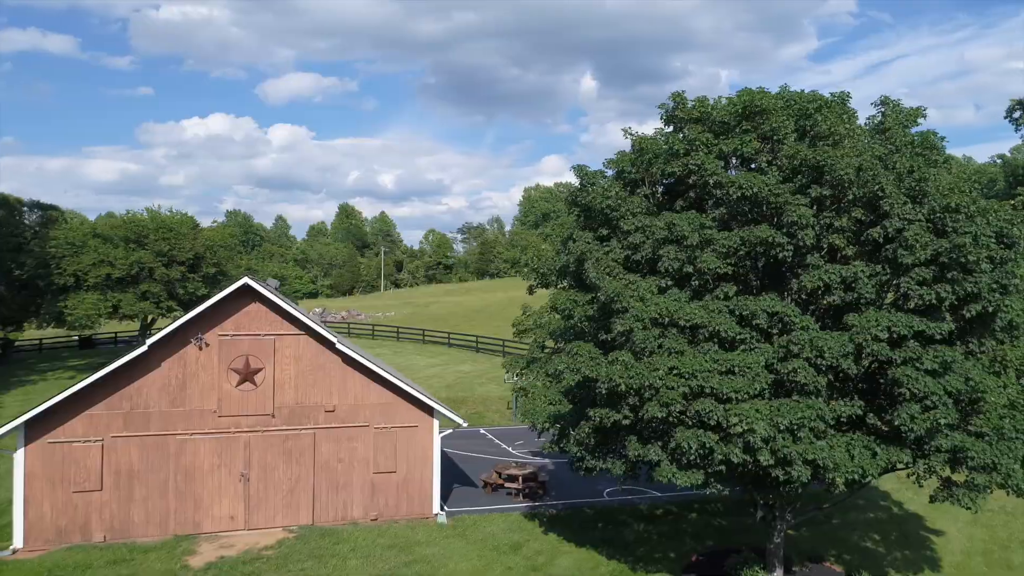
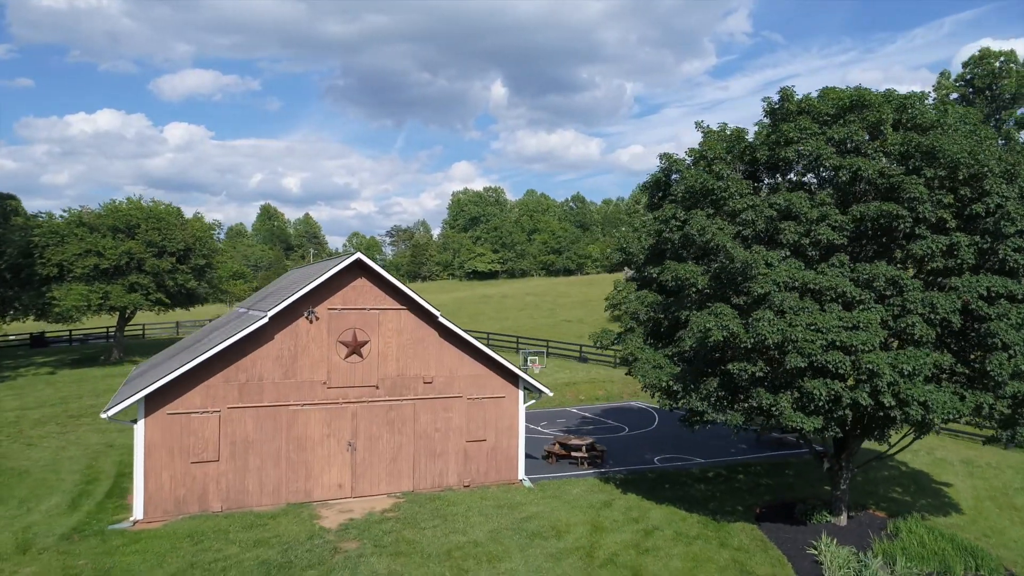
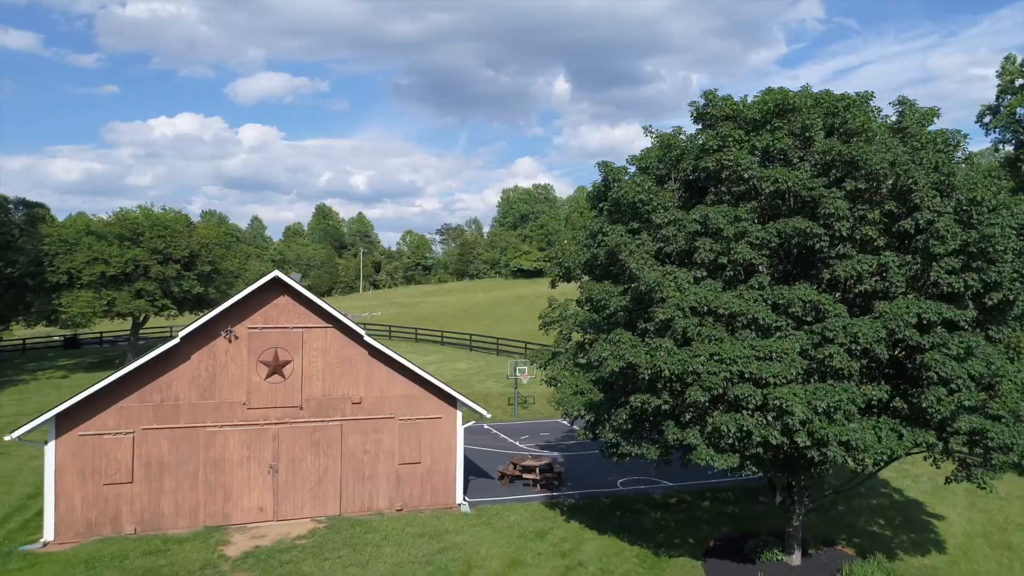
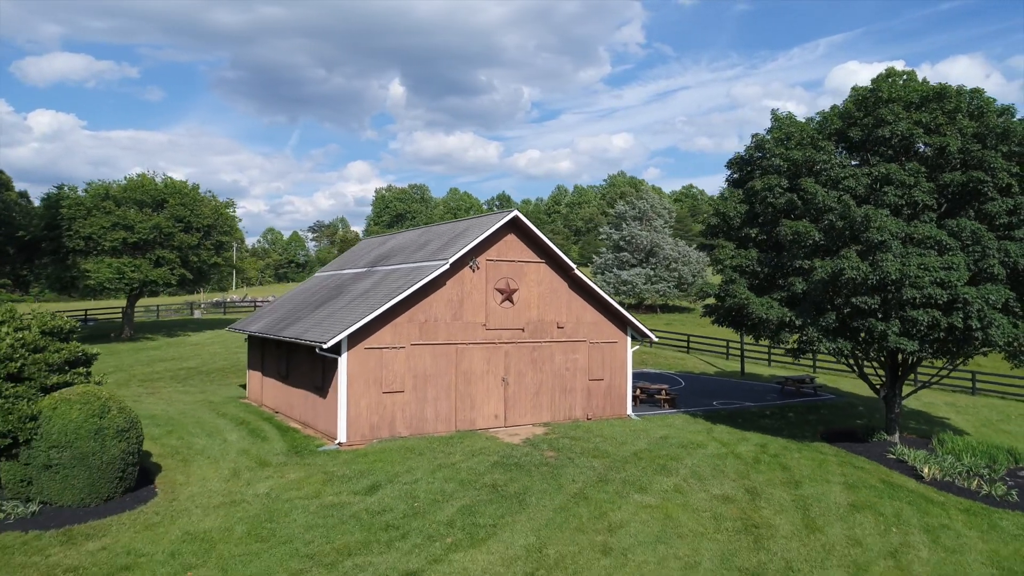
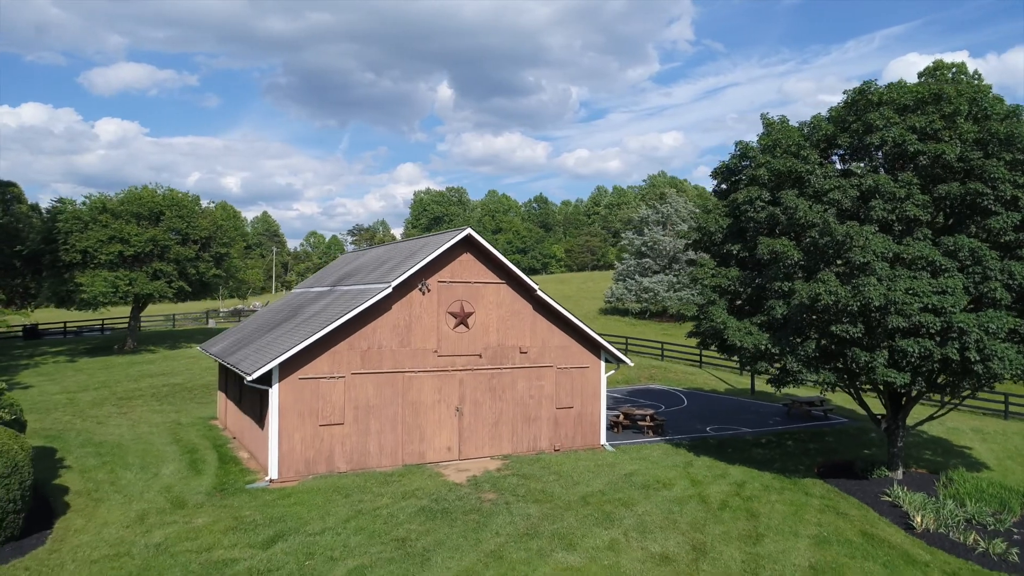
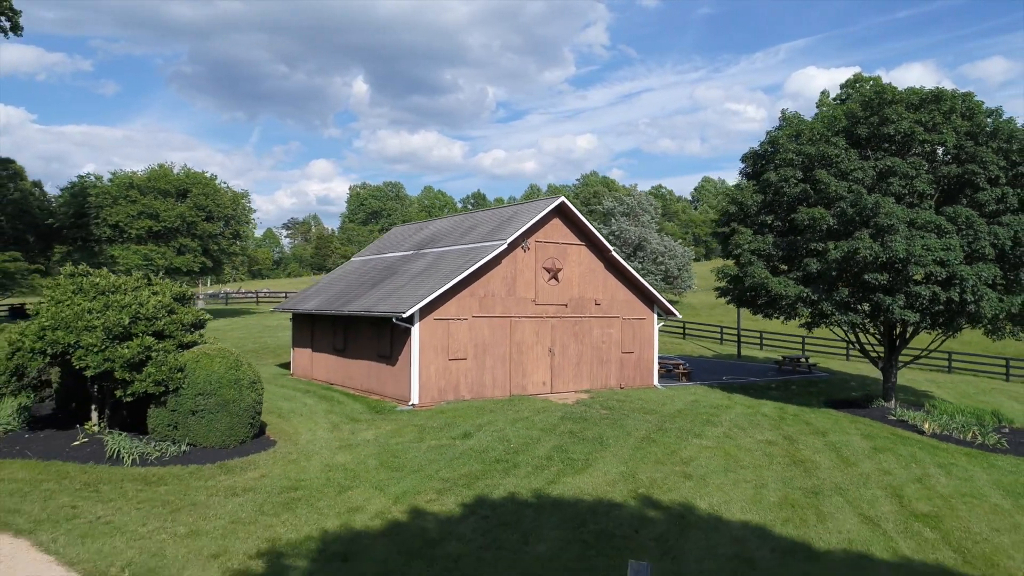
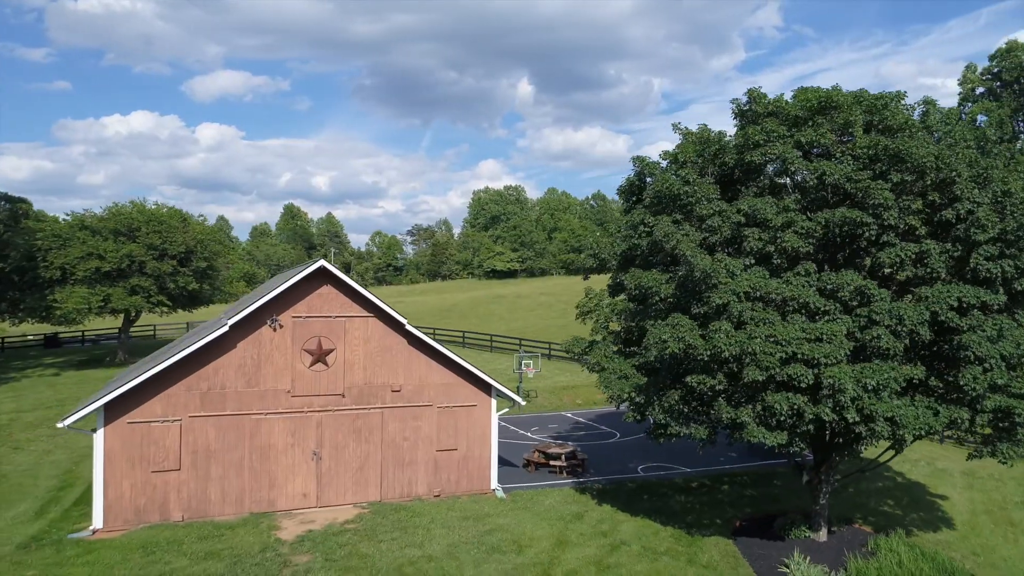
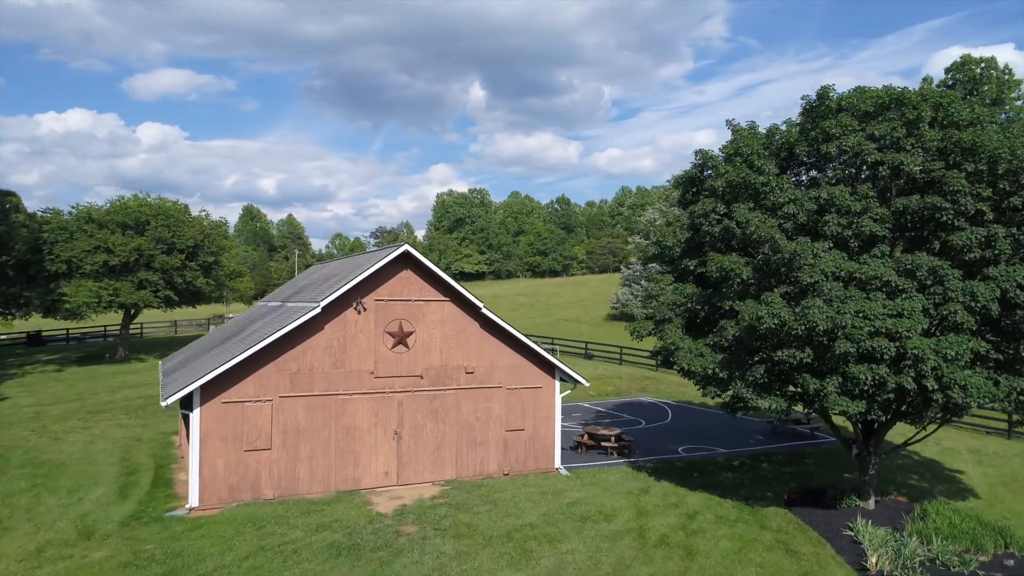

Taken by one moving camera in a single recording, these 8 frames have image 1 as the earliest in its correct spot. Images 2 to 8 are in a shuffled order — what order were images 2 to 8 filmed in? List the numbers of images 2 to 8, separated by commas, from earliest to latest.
3, 7, 2, 8, 5, 4, 6
